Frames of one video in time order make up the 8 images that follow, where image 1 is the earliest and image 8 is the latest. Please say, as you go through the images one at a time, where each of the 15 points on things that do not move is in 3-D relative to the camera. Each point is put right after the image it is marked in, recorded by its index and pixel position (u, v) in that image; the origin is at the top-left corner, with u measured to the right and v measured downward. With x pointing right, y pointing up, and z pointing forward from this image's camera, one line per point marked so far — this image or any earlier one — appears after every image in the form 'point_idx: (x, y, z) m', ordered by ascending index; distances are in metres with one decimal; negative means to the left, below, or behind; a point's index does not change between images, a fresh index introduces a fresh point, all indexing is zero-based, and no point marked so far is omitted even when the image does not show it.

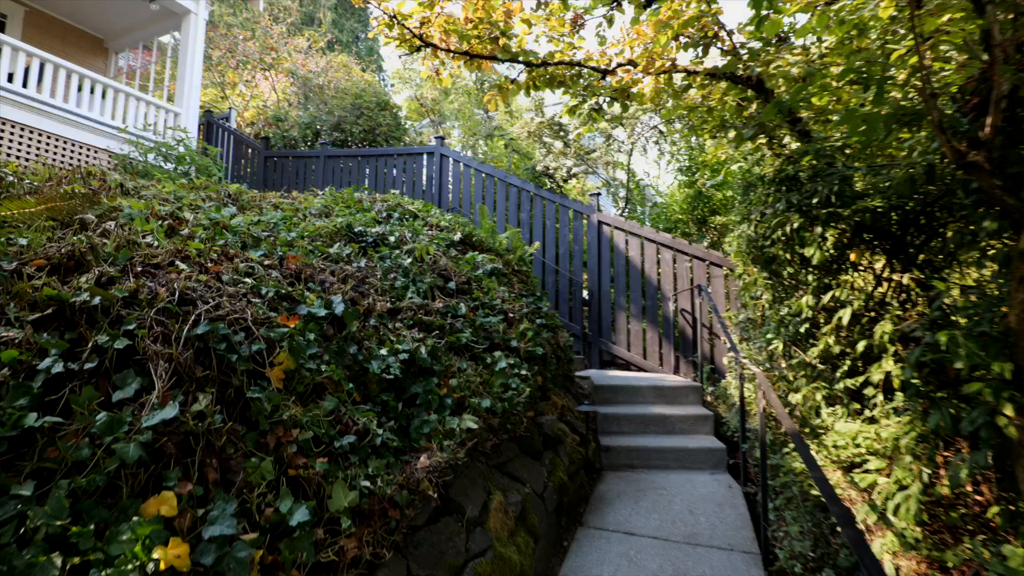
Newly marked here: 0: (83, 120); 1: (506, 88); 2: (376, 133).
0: (-5.6, +2.2, +7.0) m
1: (-0.1, +1.8, +4.9) m
2: (-2.7, +3.0, +10.3) m
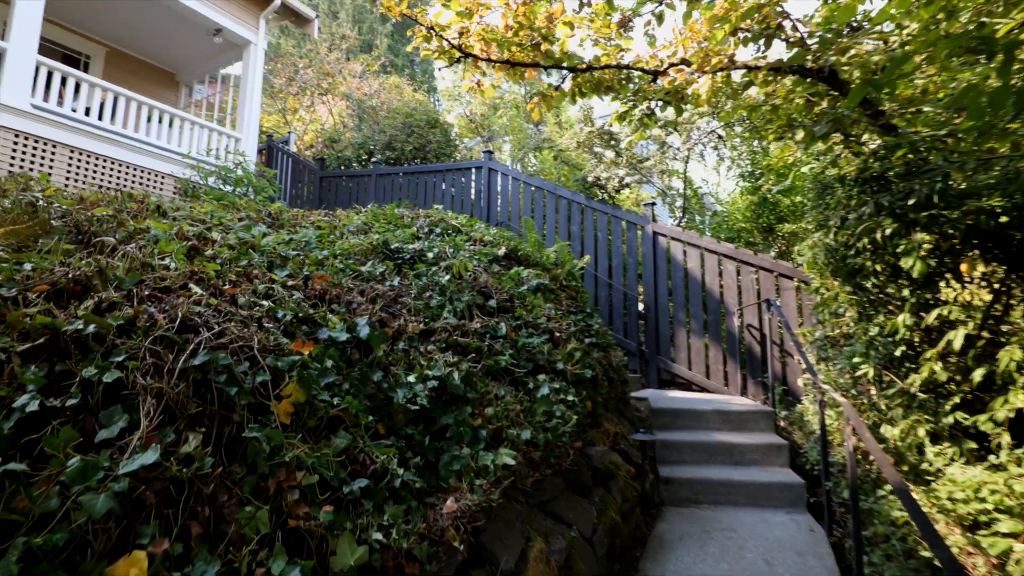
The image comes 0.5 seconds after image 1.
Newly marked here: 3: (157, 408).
0: (-5.0, +1.9, +7.3) m
1: (+0.3, +1.7, +4.7) m
2: (-1.7, +2.7, +10.3) m
3: (-1.1, -0.4, +1.6) m
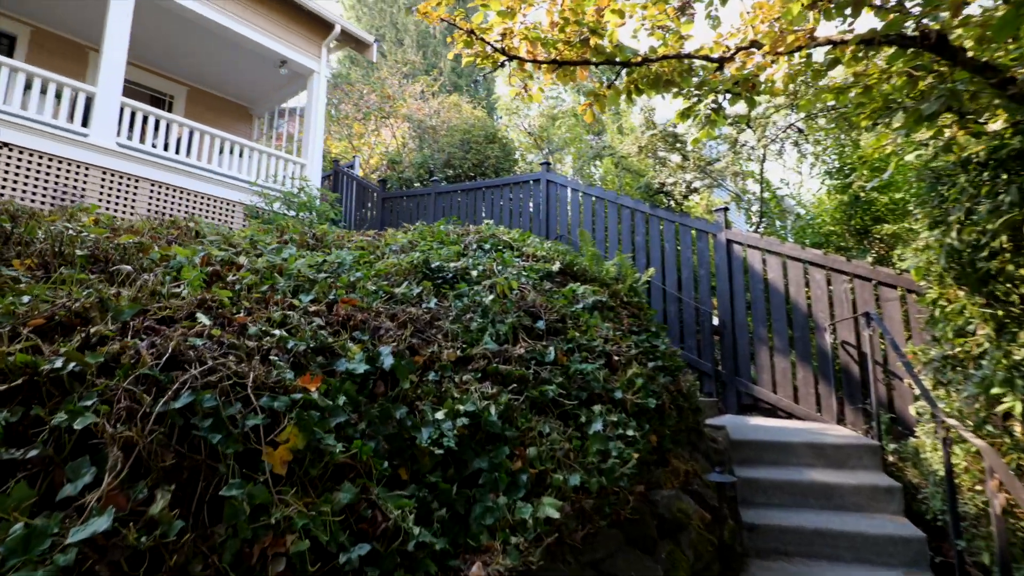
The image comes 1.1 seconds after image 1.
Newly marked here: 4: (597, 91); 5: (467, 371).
0: (-4.2, +1.6, +7.6) m
1: (+0.7, +1.6, +4.3) m
2: (-0.6, +2.3, +10.2) m
3: (-1.0, -0.5, +1.4) m
4: (+0.7, +1.6, +4.3) m
5: (-0.2, -0.4, +2.7) m
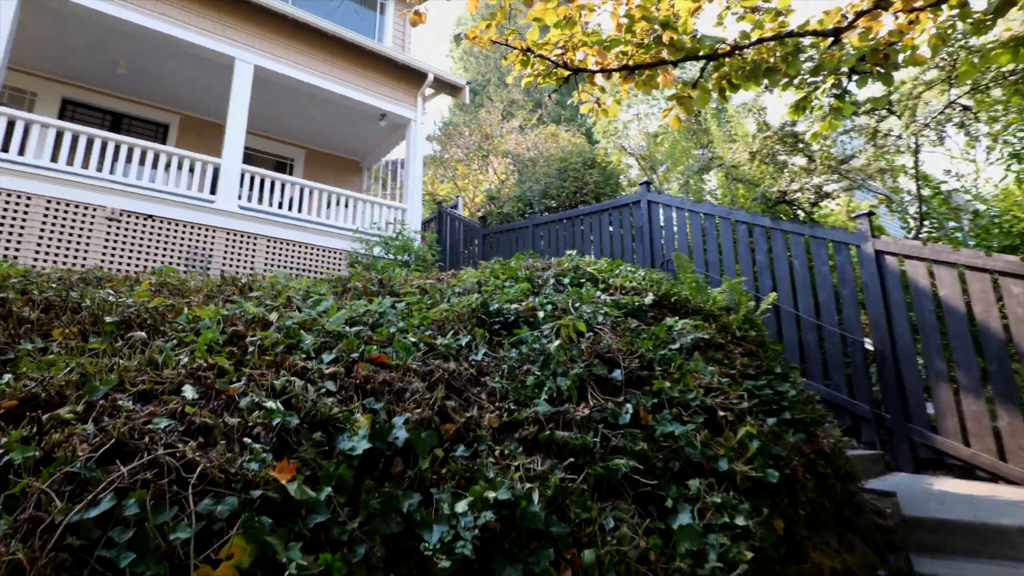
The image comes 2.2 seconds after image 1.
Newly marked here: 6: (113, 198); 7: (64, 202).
0: (-2.8, +0.9, +8.0) m
1: (+1.2, +1.3, +3.7) m
2: (+1.3, +1.7, +9.7) m
3: (-1.1, -0.7, +1.1) m
4: (+1.2, +1.4, +3.7) m
5: (0.0, -0.6, +2.2) m
6: (-4.7, +1.1, +6.3) m
7: (-5.0, +1.0, +6.0) m
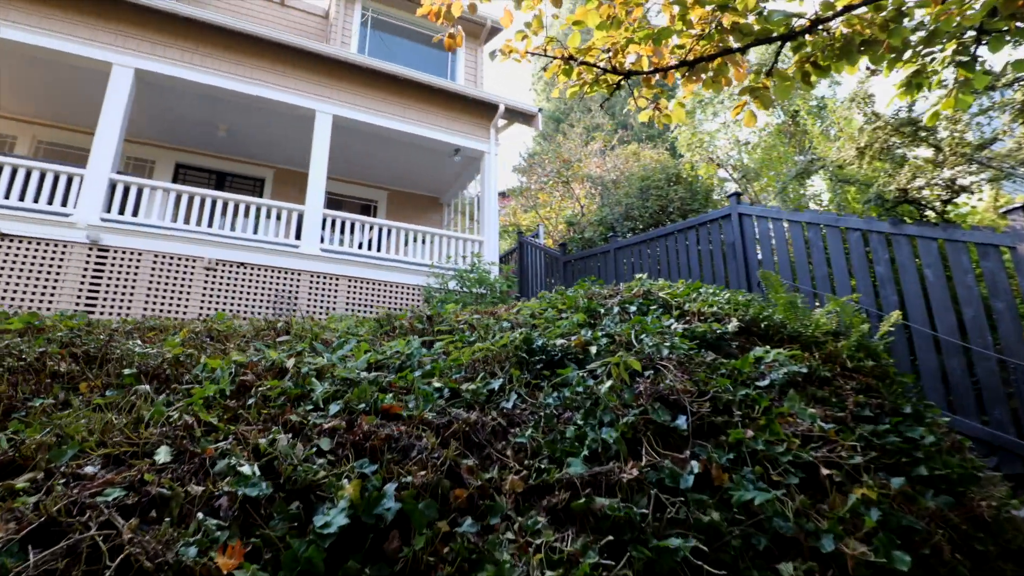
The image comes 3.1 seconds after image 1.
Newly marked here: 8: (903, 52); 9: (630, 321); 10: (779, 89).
0: (-1.6, +0.3, +8.1) m
1: (+1.5, +1.2, +3.1) m
2: (+2.7, +1.3, +9.0) m
3: (-1.2, -0.8, +1.0) m
4: (+1.4, +1.2, +3.2) m
5: (+0.1, -0.7, +1.8) m
6: (-3.8, +0.5, +6.7) m
7: (-4.2, +0.4, +6.5) m
8: (+2.1, +1.2, +2.8) m
9: (+0.7, -0.2, +3.3) m
10: (+1.5, +1.1, +3.0) m
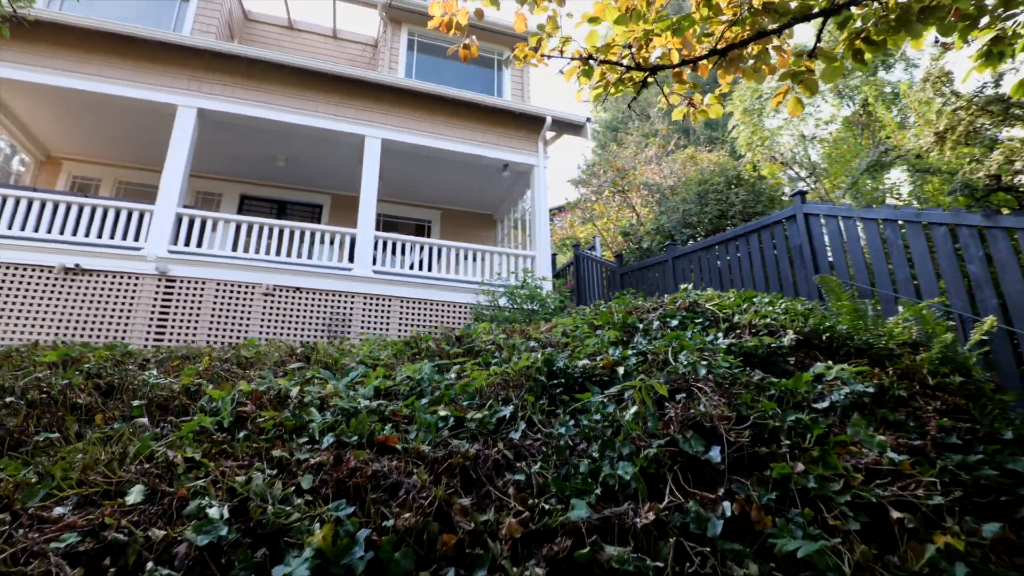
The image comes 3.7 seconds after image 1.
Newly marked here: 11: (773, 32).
0: (-0.9, +0.1, +8.1) m
1: (+1.6, +1.1, +2.8) m
2: (+3.5, +1.1, +8.5) m
3: (-1.3, -0.9, +0.9) m
4: (+1.5, +1.2, +2.8) m
5: (+0.1, -0.8, +1.6) m
6: (-3.2, +0.2, +7.0) m
7: (-3.6, +0.1, +6.8) m
8: (+2.1, +1.2, +2.4) m
9: (+0.9, -0.3, +3.0) m
10: (+1.6, +1.1, +2.7) m
11: (+1.3, +1.3, +2.6) m
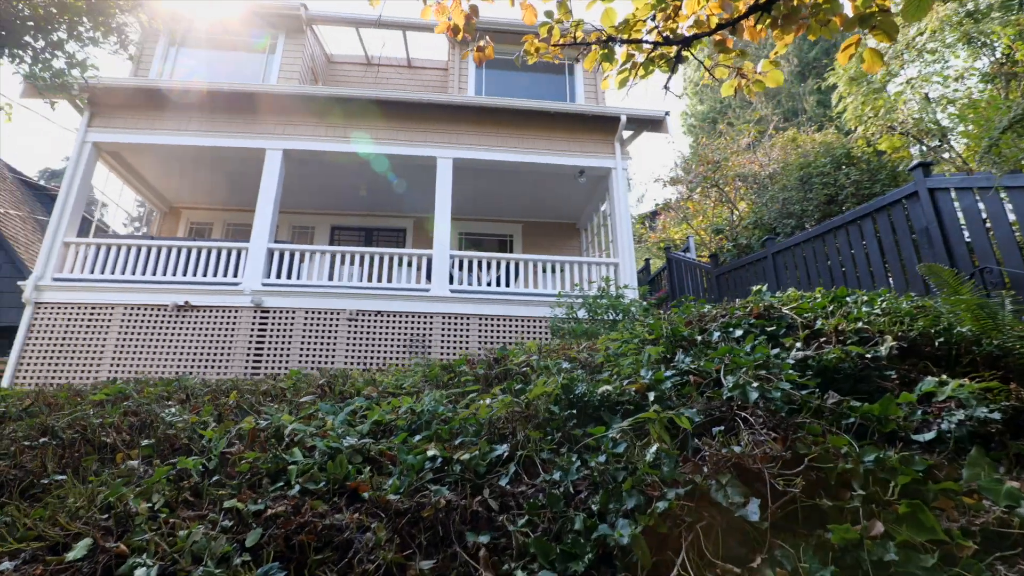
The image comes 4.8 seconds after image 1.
0: (+0.3, -0.1, +7.8) m
1: (+1.5, +1.2, +2.2) m
2: (+4.6, +1.2, +7.4) m
3: (-1.5, -1.0, +0.9) m
4: (+1.5, +1.2, +2.3) m
5: (-0.1, -0.8, +1.2) m
6: (-2.2, -0.2, +7.3) m
7: (-2.6, -0.3, +7.2) m
8: (+2.0, +1.3, +1.7) m
9: (+1.0, -0.3, +2.5) m
10: (+1.5, +1.1, +2.1) m
11: (+1.2, +1.3, +2.1) m
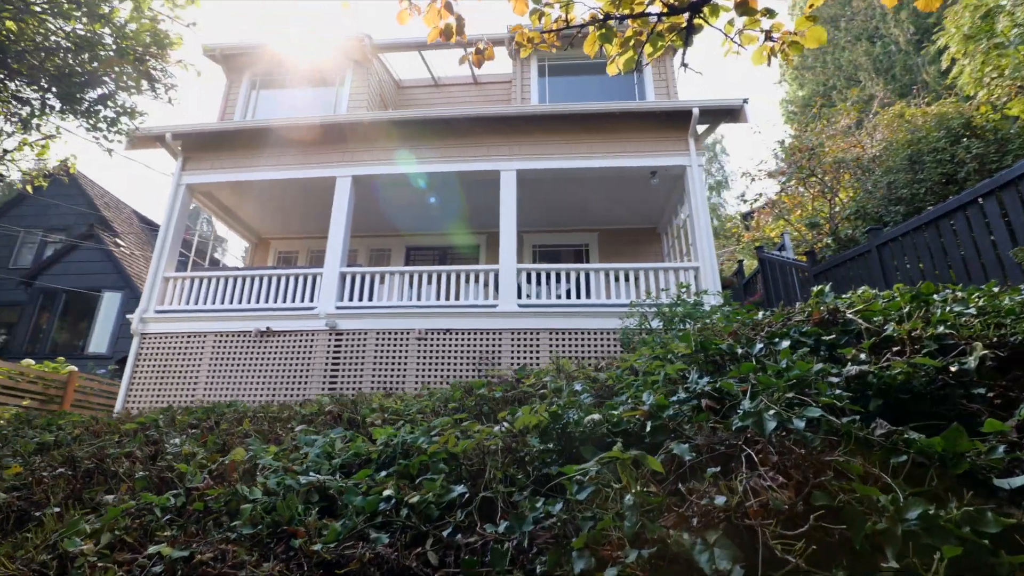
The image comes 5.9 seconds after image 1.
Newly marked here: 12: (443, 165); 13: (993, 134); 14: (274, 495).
0: (+1.3, -0.3, +7.4) m
1: (+1.4, +1.2, +1.7) m
2: (+5.3, +1.3, +6.3) m
3: (-1.7, -1.1, +0.9) m
4: (+1.3, +1.2, +1.8) m
5: (-0.3, -0.9, +1.0) m
6: (-1.3, -0.4, +7.4) m
7: (-1.7, -0.6, +7.3) m
8: (+1.7, +1.4, +1.2) m
9: (+1.0, -0.3, +2.1) m
10: (+1.3, +1.1, +1.6) m
11: (+1.0, +1.3, +1.7) m
12: (-1.1, +1.8, +8.1) m
13: (+5.7, +1.9, +6.3) m
14: (-0.8, -0.7, +1.8) m
